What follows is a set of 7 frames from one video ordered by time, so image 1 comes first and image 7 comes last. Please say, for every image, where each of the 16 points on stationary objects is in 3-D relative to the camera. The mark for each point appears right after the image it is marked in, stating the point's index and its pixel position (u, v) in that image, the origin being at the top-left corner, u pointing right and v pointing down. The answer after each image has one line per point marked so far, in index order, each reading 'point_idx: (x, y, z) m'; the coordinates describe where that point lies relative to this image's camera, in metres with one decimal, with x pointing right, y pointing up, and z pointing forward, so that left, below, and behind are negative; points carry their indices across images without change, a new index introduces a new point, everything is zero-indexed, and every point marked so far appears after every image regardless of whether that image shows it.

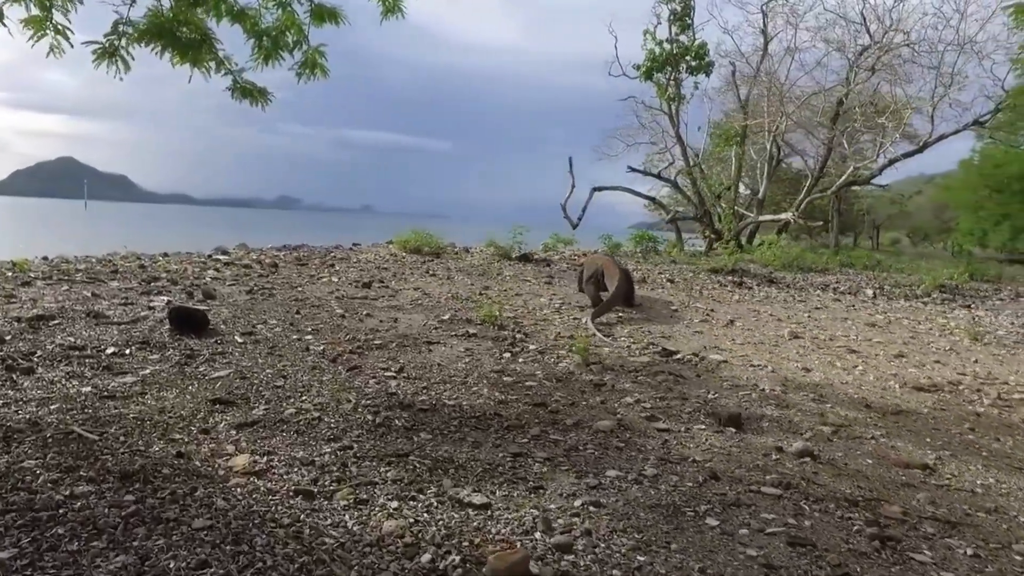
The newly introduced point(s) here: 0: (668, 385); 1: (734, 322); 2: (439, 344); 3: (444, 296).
0: (+1.1, -0.7, +4.3) m
1: (+2.7, -0.4, +7.5) m
2: (-0.6, -0.5, +5.2) m
3: (-0.9, -0.1, +8.0) m
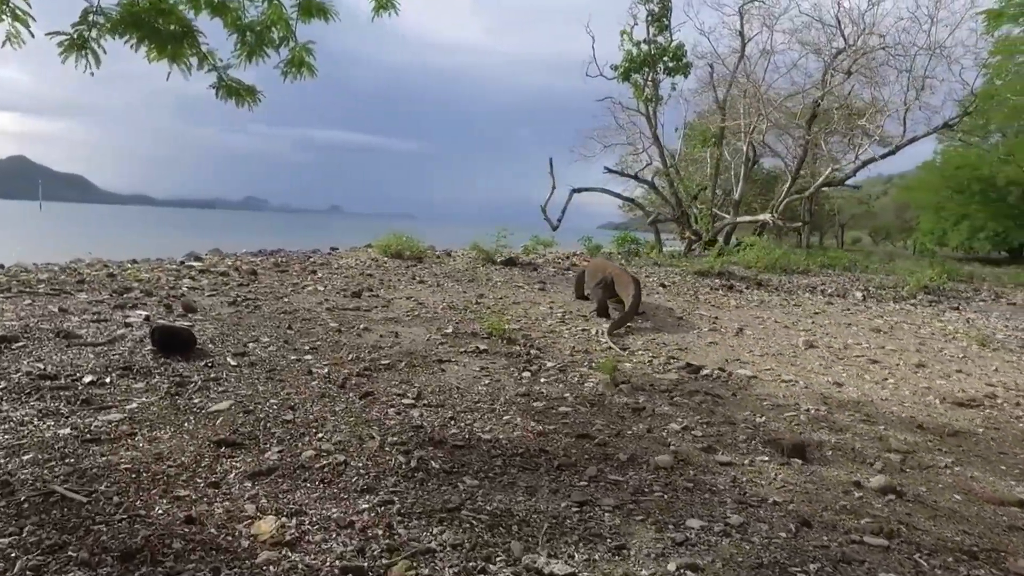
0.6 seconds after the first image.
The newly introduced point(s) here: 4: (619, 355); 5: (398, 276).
0: (+1.3, -0.8, +4.0) m
1: (+2.7, -0.5, +7.3) m
2: (-0.5, -0.6, +4.8) m
3: (-0.9, -0.2, +7.5) m
4: (+1.0, -0.6, +5.5) m
5: (-2.0, +0.2, +10.7) m
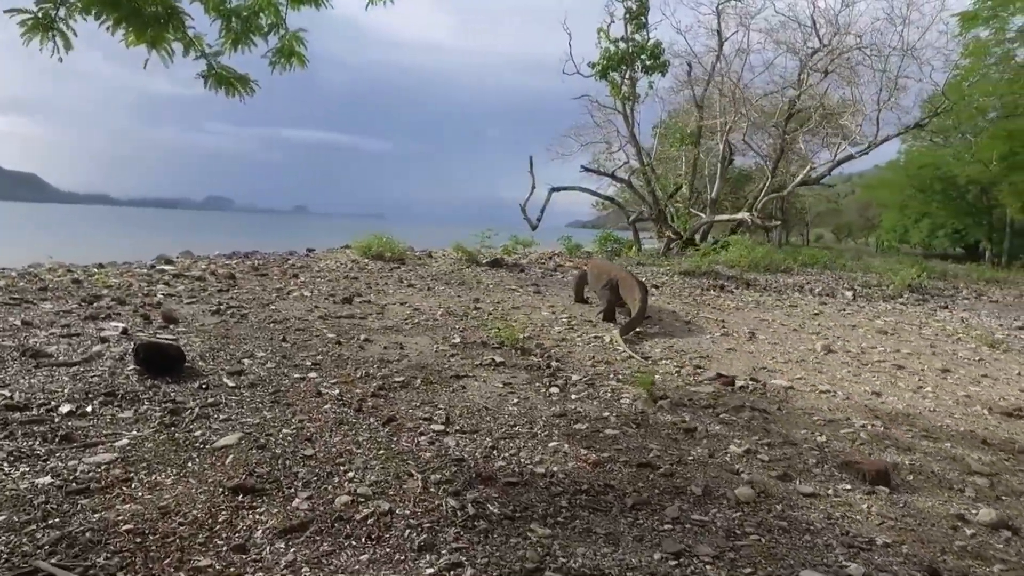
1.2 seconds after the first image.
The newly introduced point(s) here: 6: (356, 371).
0: (+1.5, -0.8, +3.7) m
1: (+2.8, -0.5, +7.0) m
2: (-0.3, -0.7, +4.4) m
3: (-0.8, -0.3, +7.1) m
4: (+1.1, -0.7, +5.2) m
5: (-2.1, +0.1, +10.2) m
6: (-1.1, -0.6, +4.4) m
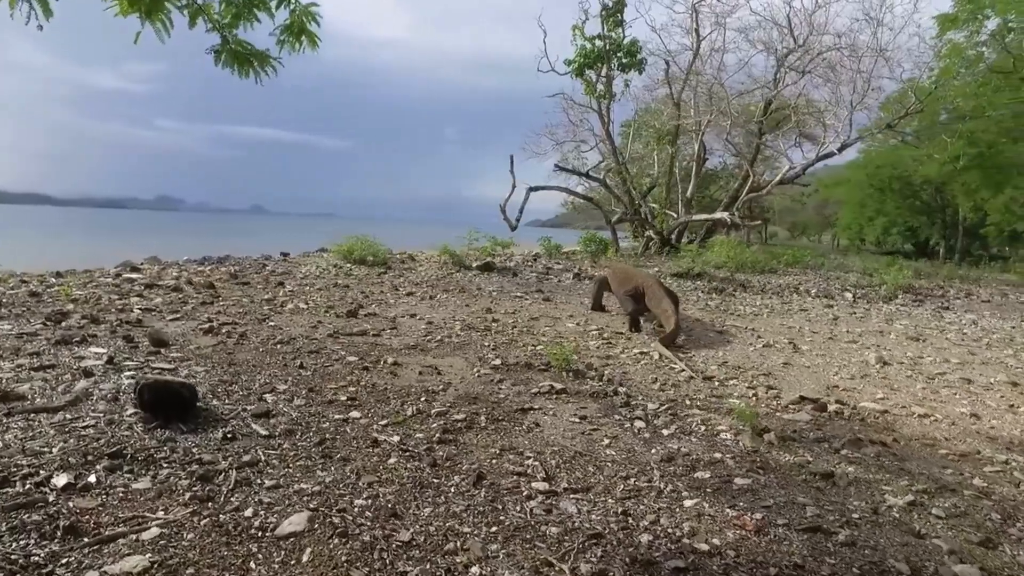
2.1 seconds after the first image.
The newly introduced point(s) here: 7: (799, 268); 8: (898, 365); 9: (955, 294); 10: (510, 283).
0: (+2.0, -0.9, +3.2) m
1: (+3.0, -0.6, +6.6) m
2: (+0.2, -0.8, +3.8) m
3: (-0.6, -0.4, +6.4) m
4: (+1.5, -0.7, +4.6) m
5: (-2.1, 0.0, +9.5) m
6: (-0.7, -0.7, +3.7) m
7: (+8.4, +0.6, +18.1) m
8: (+3.7, -0.7, +5.9) m
9: (+9.9, -0.1, +13.9) m
10: (0.0, +0.1, +10.7) m
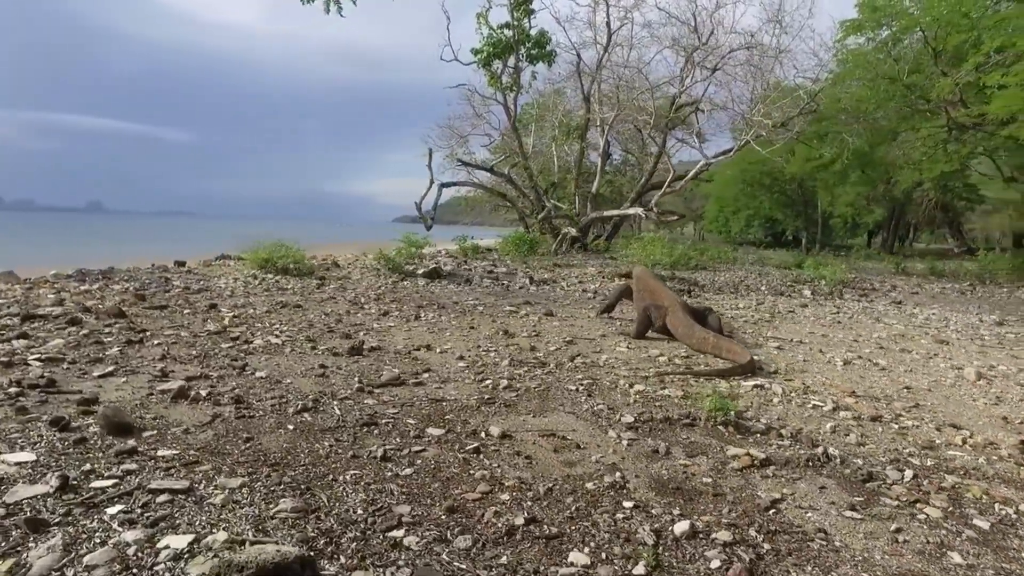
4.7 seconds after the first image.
0: (+3.1, -1.0, +2.4) m
1: (+3.4, -0.7, +5.9) m
2: (+1.2, -0.9, +2.6) m
3: (-0.1, -0.6, +5.0) m
4: (+2.3, -0.9, +3.7) m
5: (-2.2, -0.2, +7.7) m
6: (+0.4, -0.9, +2.3) m
7: (+6.2, +0.7, +18.3) m
8: (+4.2, -0.8, +5.4) m
9: (+8.6, 0.0, +14.5) m
10: (-0.5, -0.1, +9.3) m
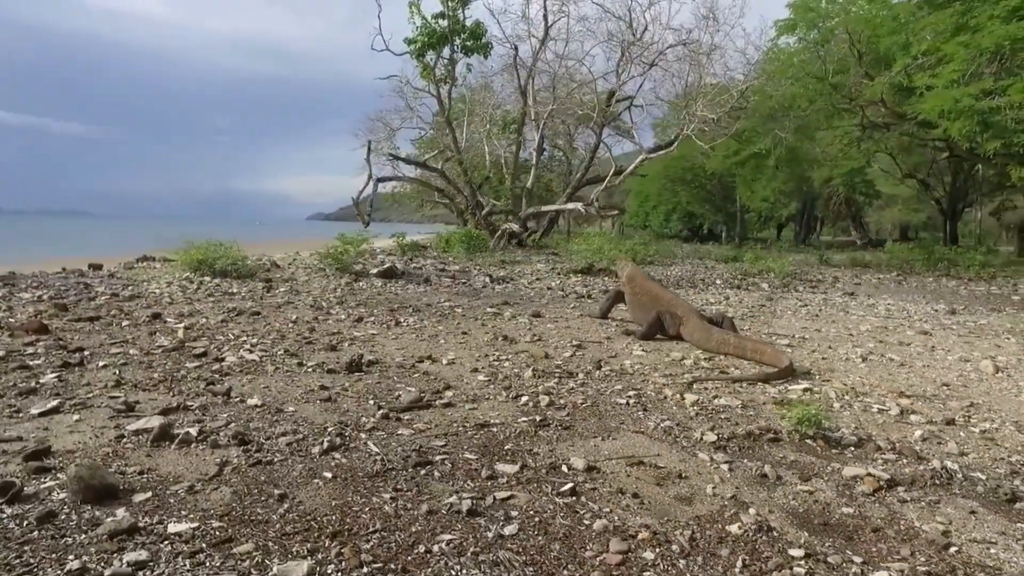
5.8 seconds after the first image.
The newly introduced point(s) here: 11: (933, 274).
0: (+3.6, -1.0, +2.2) m
1: (+3.4, -0.6, +5.8) m
2: (+1.6, -0.9, +2.2) m
3: (+0.1, -0.6, +4.4) m
4: (+2.6, -0.8, +3.4) m
5: (-2.4, -0.2, +6.8) m
6: (+0.9, -0.9, +1.8) m
7: (+4.5, +0.9, +18.4) m
8: (+4.3, -0.7, +5.4) m
9: (+7.4, +0.2, +14.9) m
10: (-0.9, -0.1, +8.6) m
11: (+11.5, +0.4, +16.9) m
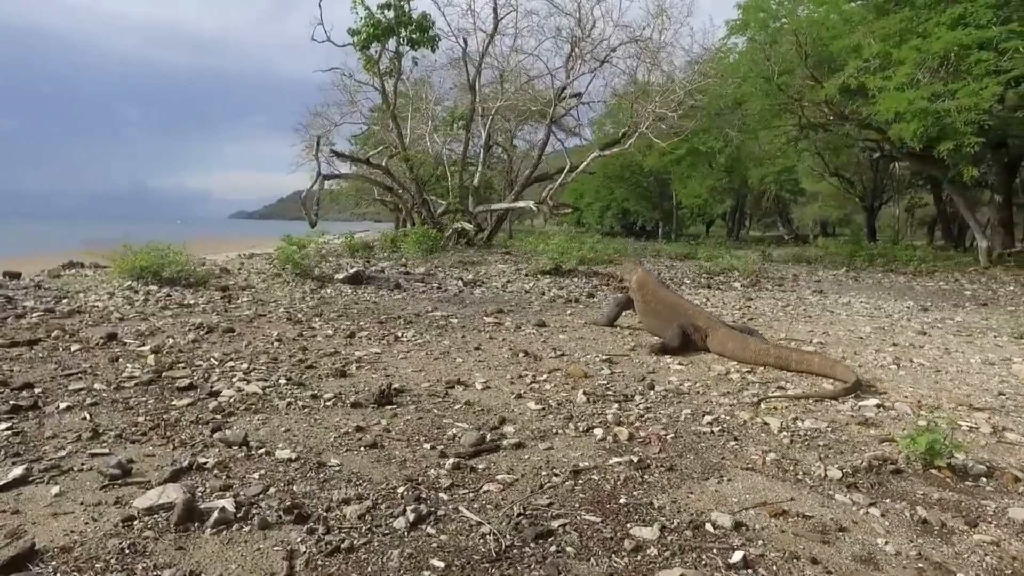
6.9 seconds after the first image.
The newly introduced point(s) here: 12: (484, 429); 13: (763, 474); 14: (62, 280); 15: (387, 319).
0: (+4.1, -1.0, +2.1) m
1: (+3.6, -0.6, +5.6) m
2: (+2.2, -1.0, +1.8) m
3: (+0.4, -0.7, +3.9) m
4: (+3.0, -0.9, +3.2) m
5: (-2.3, -0.4, +6.0) m
6: (+1.5, -1.0, +1.4) m
7: (+3.3, +0.9, +18.3) m
8: (+4.4, -0.7, +5.3) m
9: (+6.6, +0.3, +15.1) m
10: (-1.1, -0.2, +8.0) m
11: (+10.4, +0.5, +17.5) m
12: (-0.2, -0.7, +3.2) m
13: (+1.1, -0.8, +2.8) m
14: (-5.9, +0.1, +8.1) m
15: (-1.3, -0.3, +6.6) m
